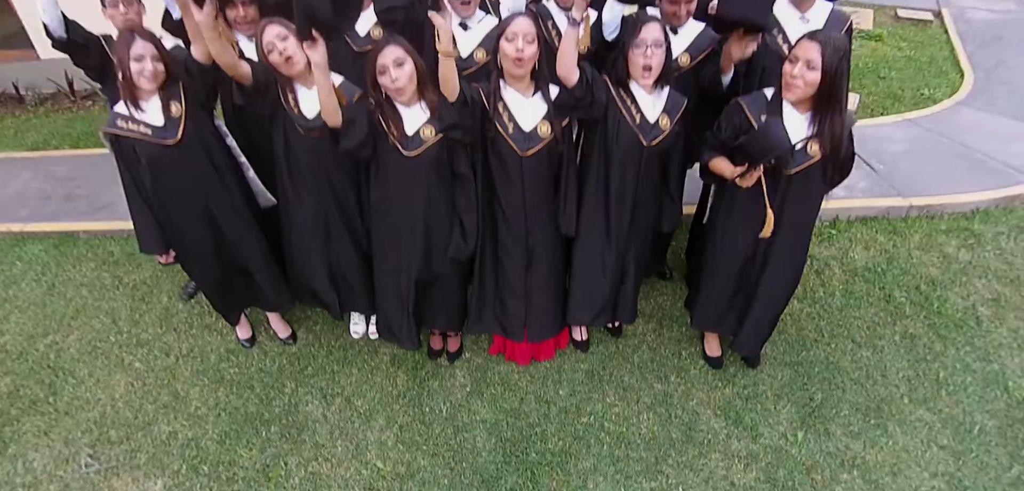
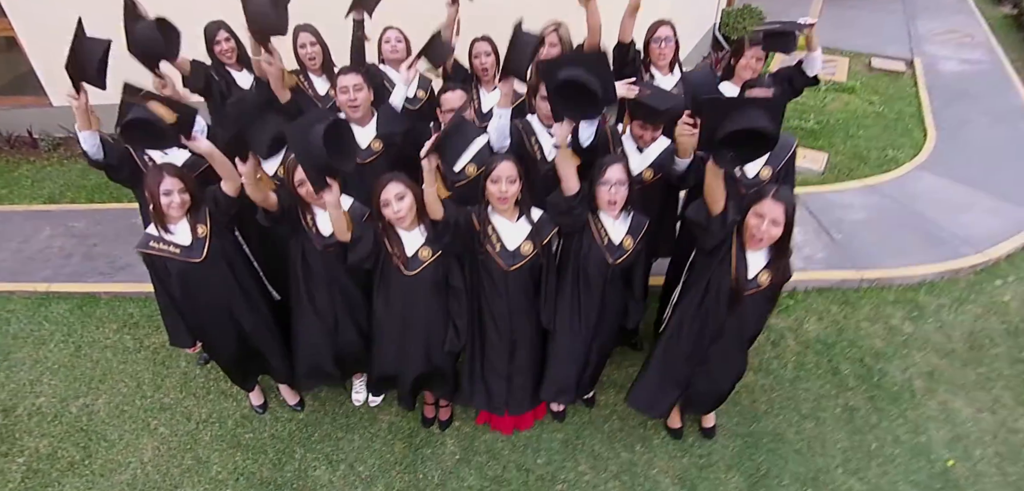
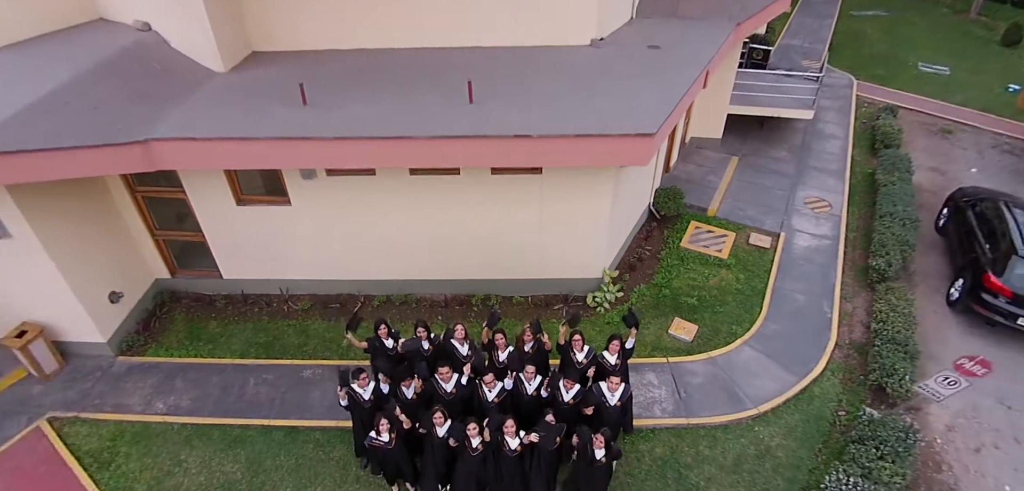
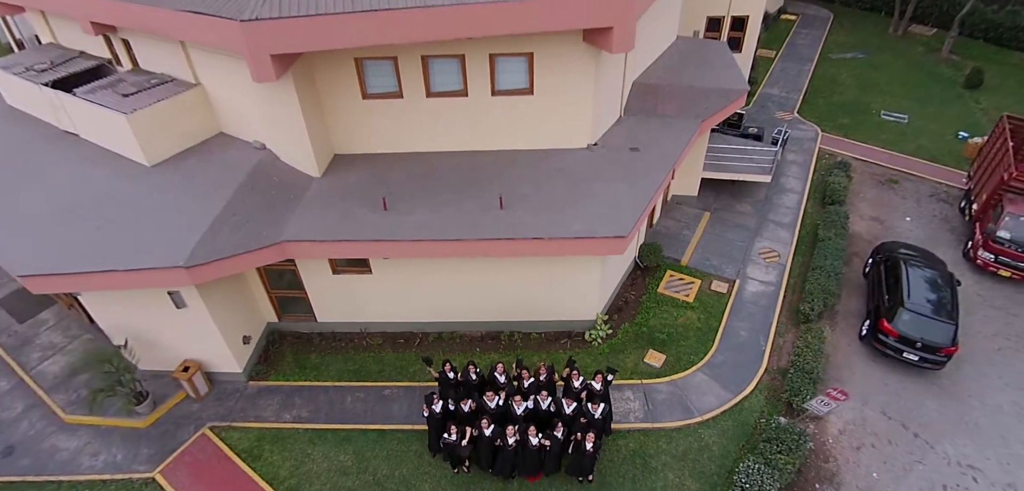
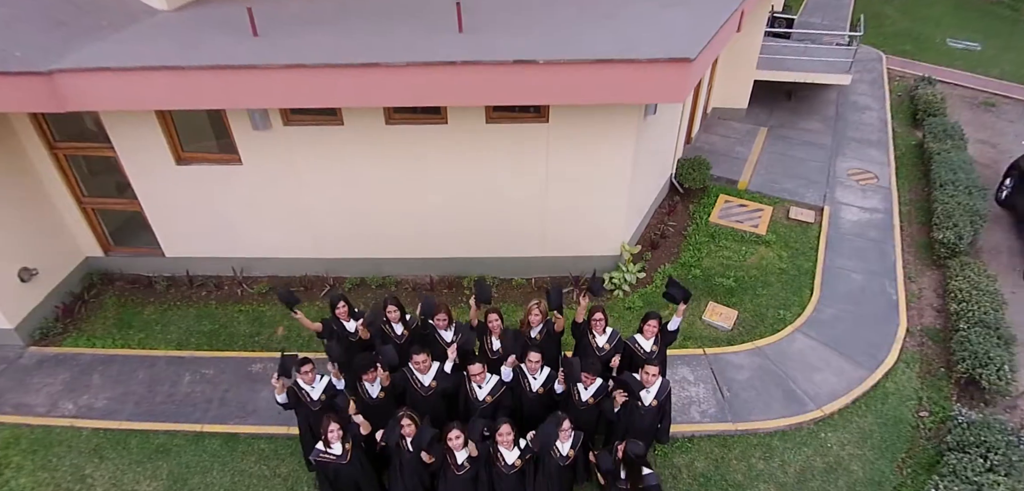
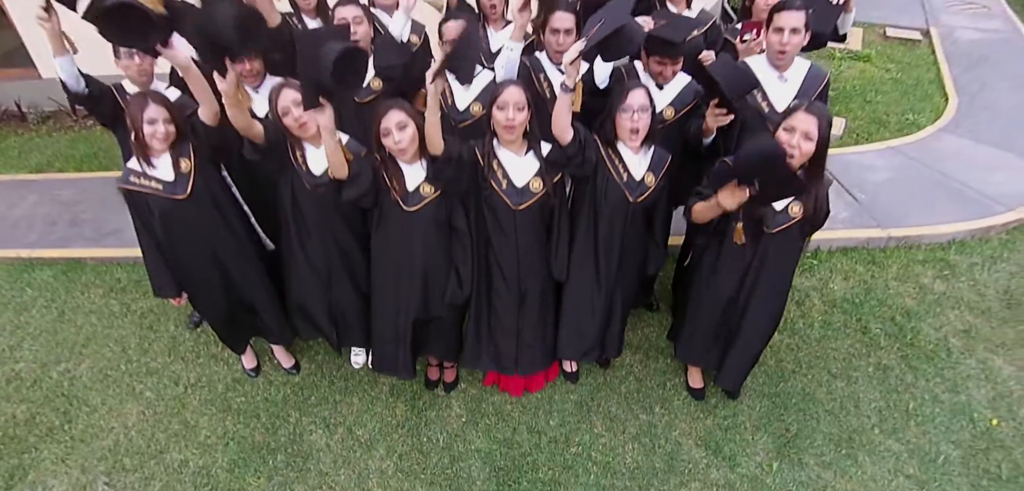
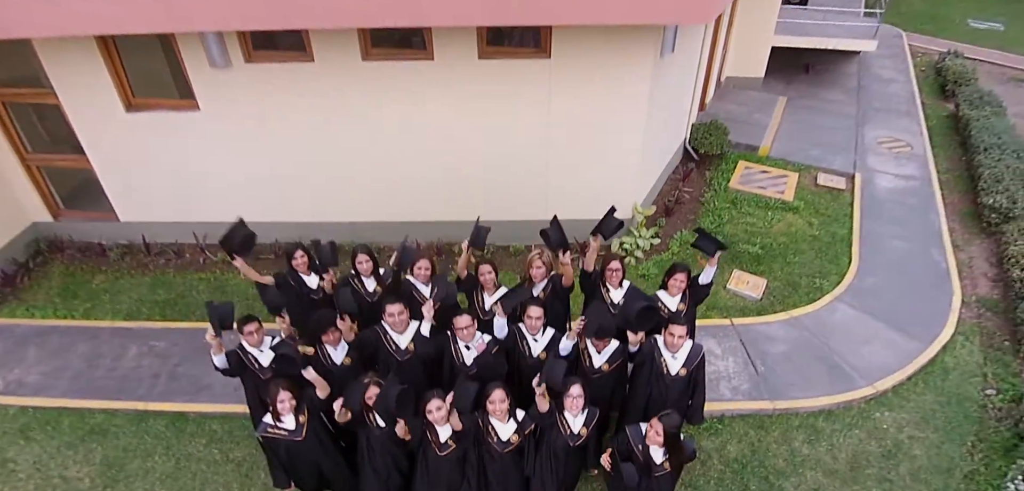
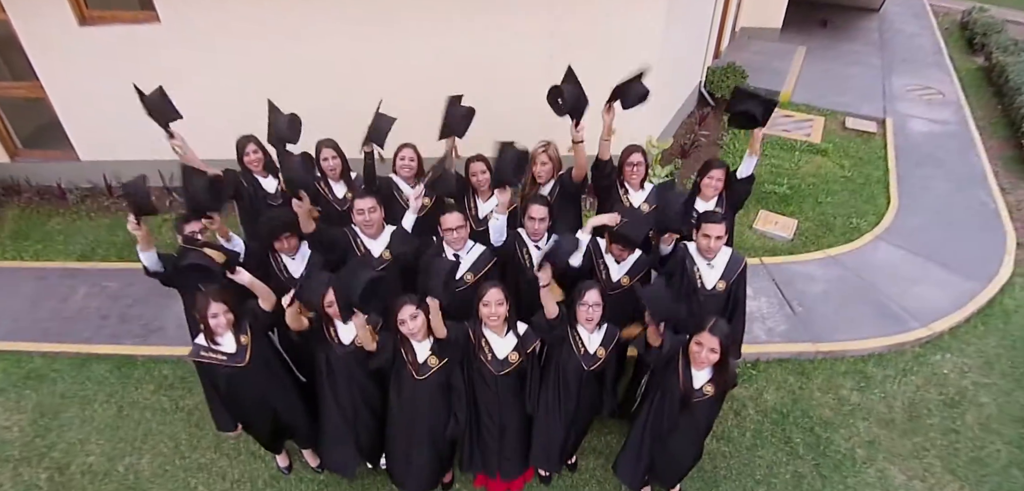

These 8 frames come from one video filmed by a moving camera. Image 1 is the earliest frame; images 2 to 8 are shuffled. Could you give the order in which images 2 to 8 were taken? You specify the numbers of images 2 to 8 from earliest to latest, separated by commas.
6, 2, 8, 7, 5, 3, 4
